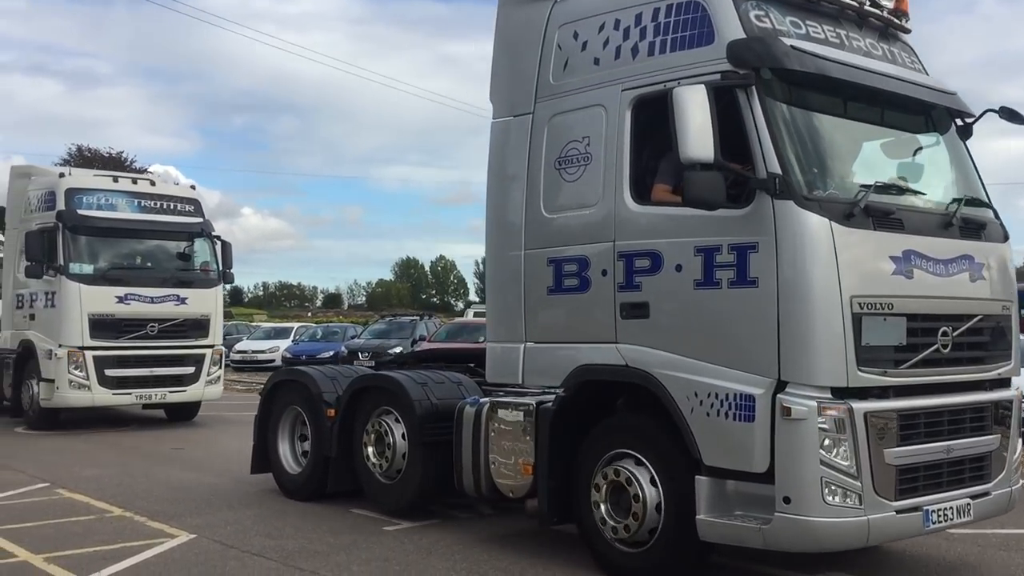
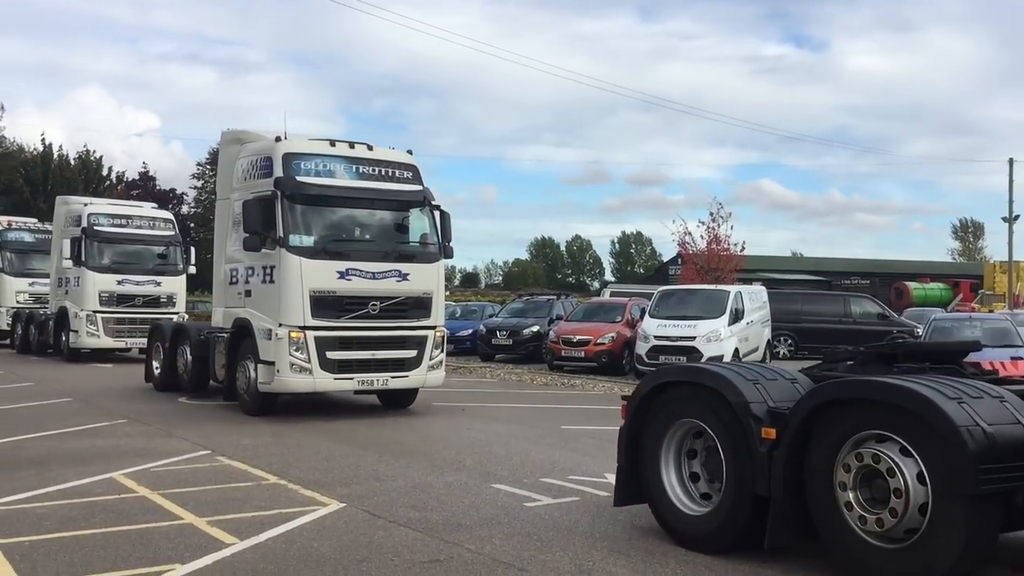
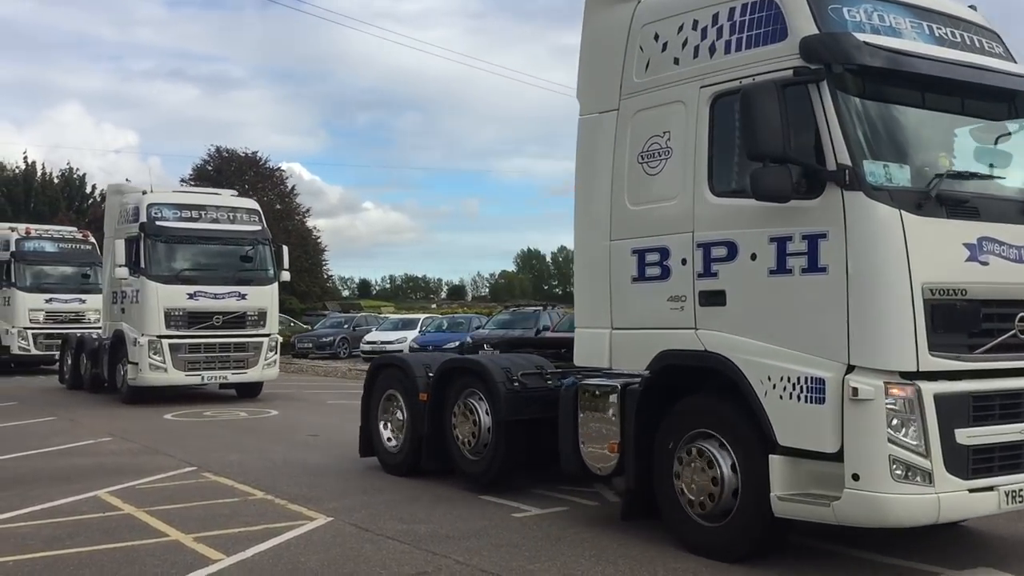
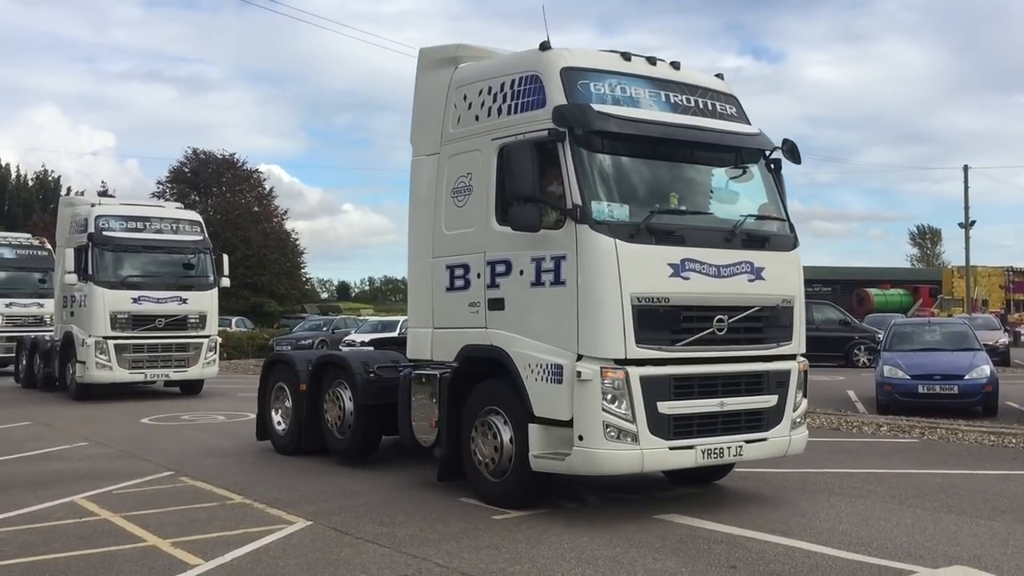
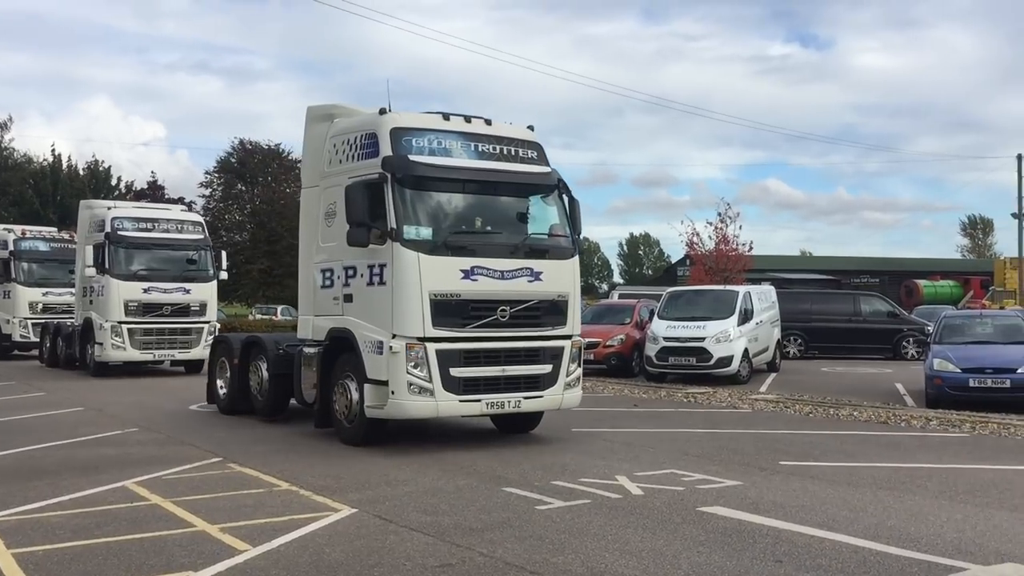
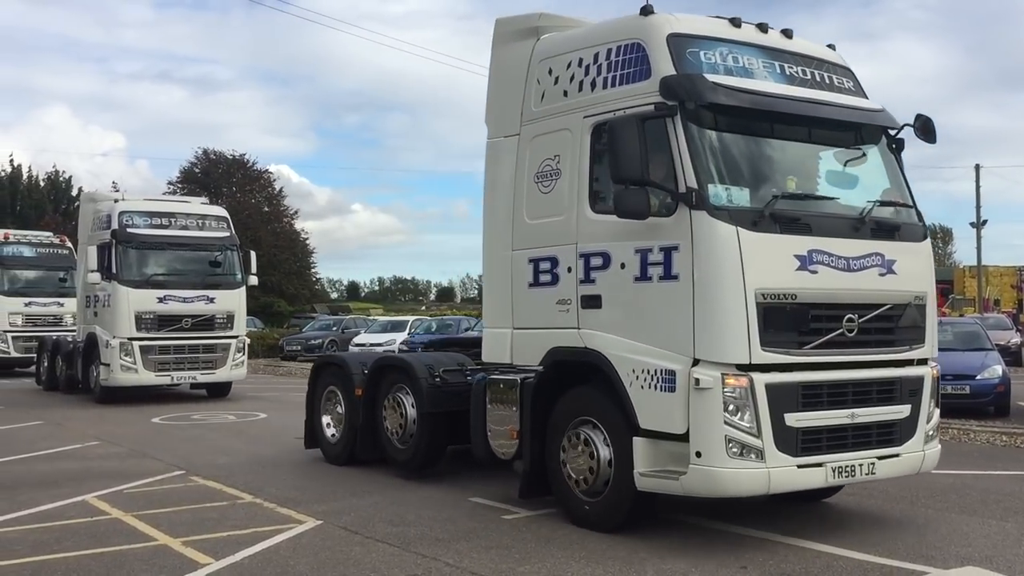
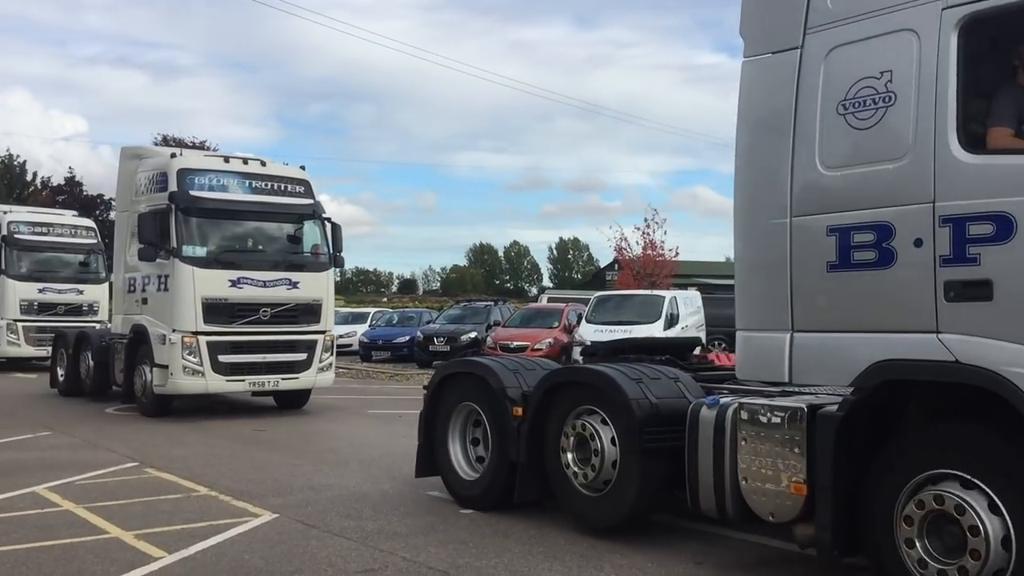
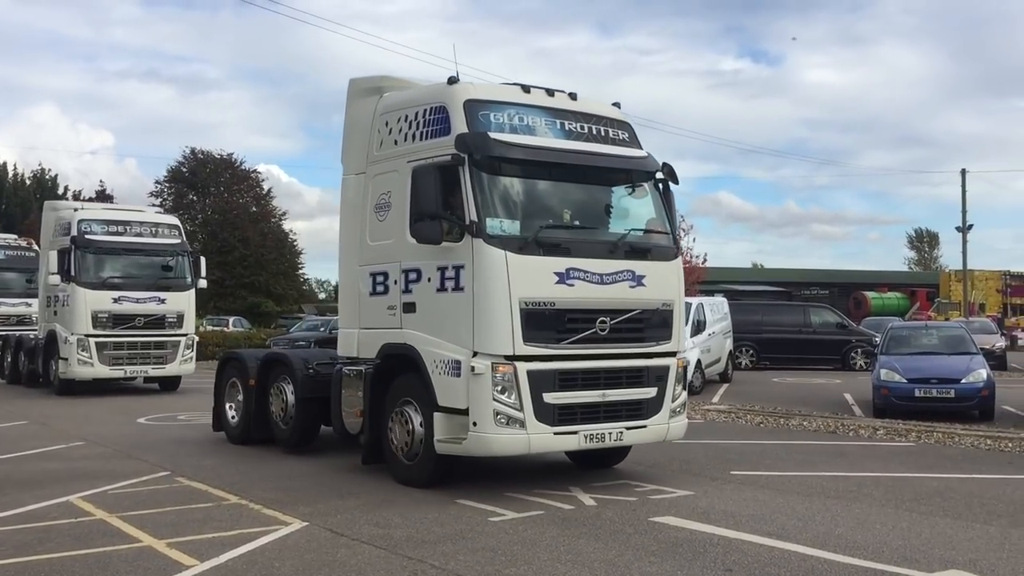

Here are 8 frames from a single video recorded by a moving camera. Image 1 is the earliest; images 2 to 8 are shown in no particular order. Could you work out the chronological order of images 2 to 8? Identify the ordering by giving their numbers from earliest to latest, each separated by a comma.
7, 2, 5, 8, 4, 6, 3
